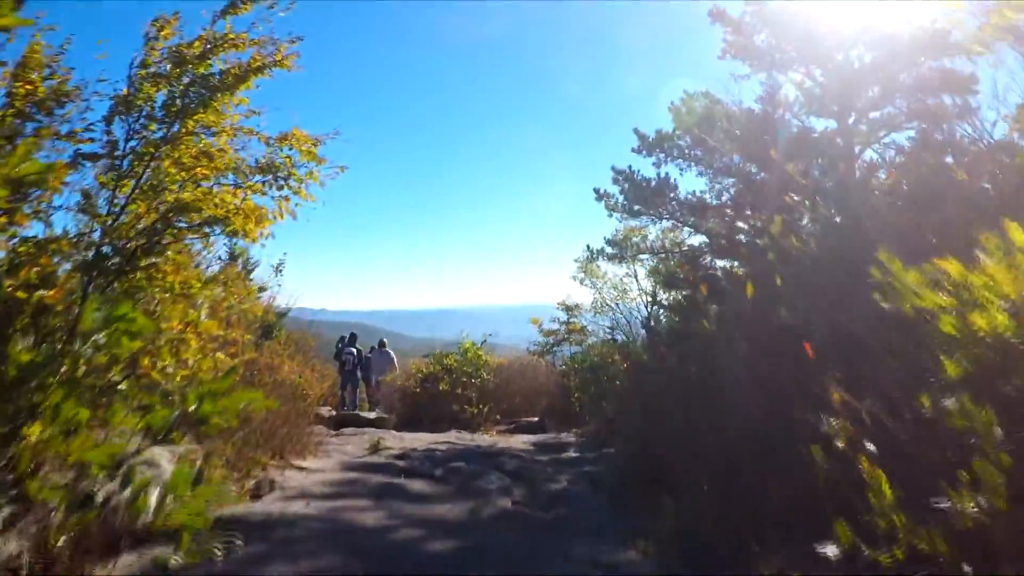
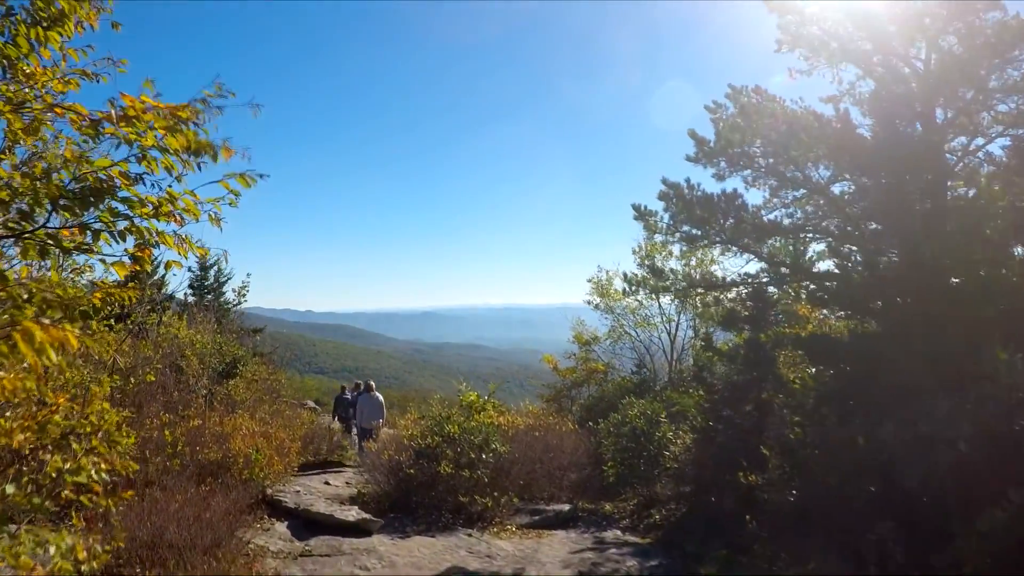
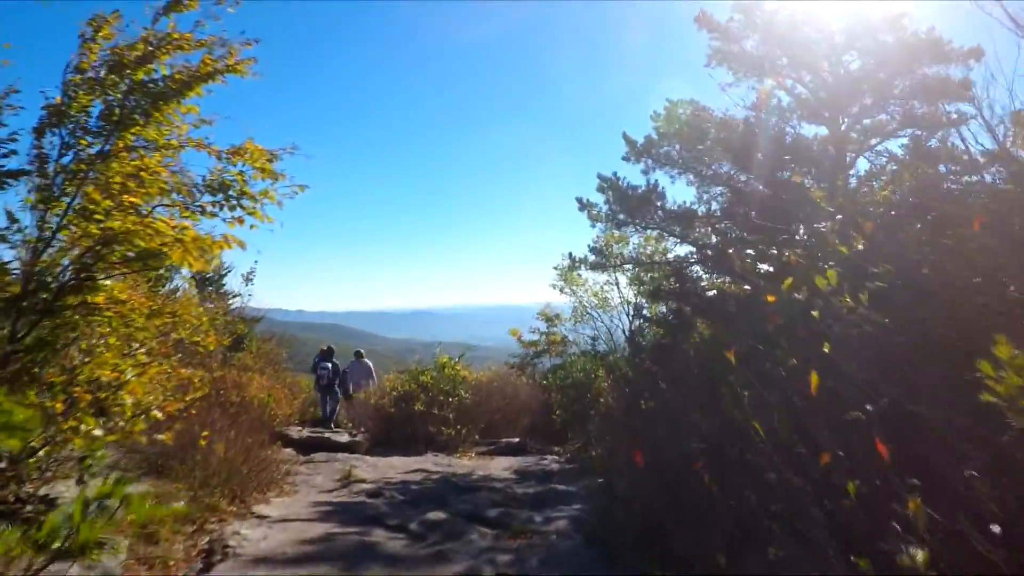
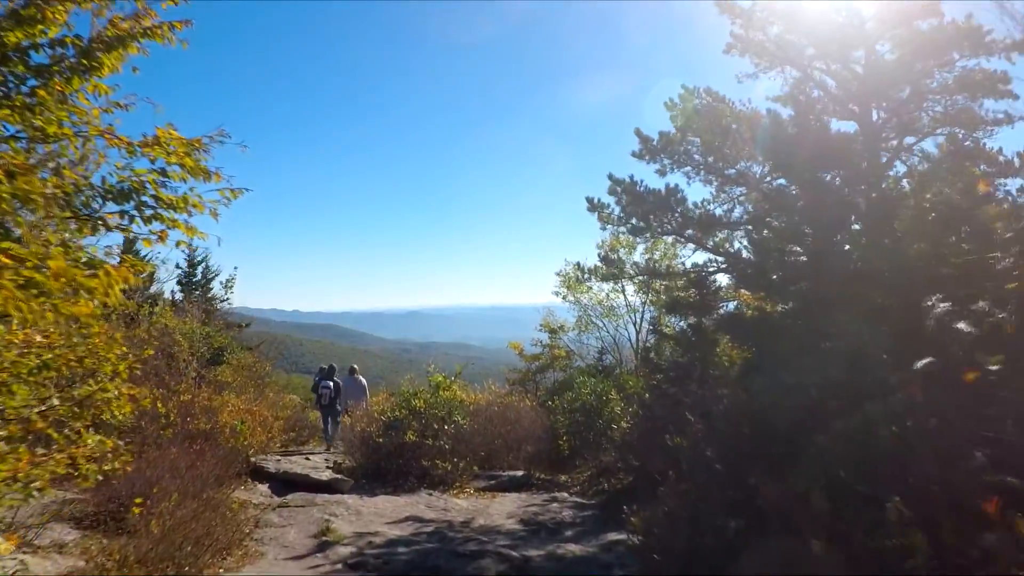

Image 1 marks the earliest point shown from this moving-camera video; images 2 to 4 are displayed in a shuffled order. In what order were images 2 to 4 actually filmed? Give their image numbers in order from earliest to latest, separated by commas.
3, 4, 2
